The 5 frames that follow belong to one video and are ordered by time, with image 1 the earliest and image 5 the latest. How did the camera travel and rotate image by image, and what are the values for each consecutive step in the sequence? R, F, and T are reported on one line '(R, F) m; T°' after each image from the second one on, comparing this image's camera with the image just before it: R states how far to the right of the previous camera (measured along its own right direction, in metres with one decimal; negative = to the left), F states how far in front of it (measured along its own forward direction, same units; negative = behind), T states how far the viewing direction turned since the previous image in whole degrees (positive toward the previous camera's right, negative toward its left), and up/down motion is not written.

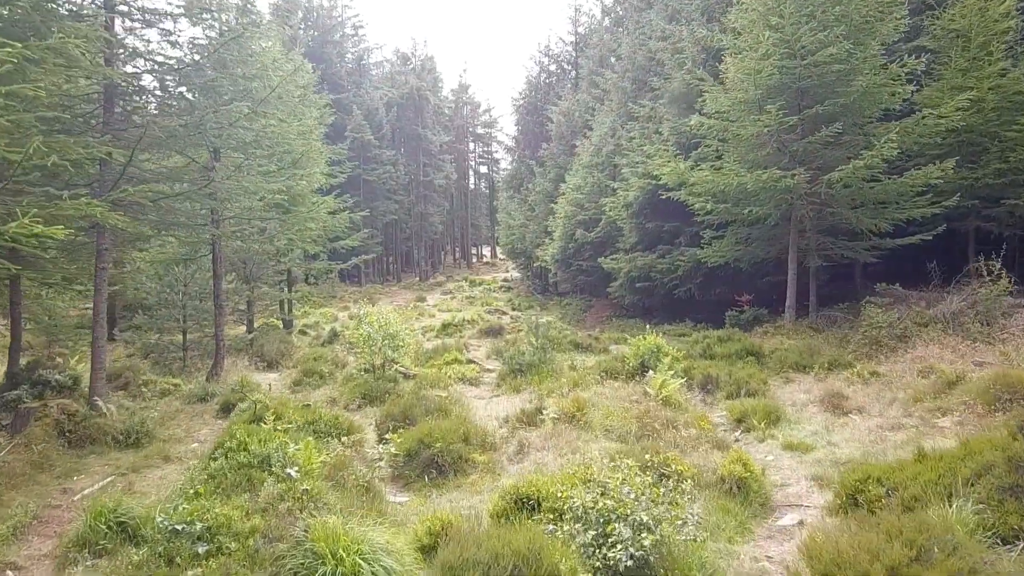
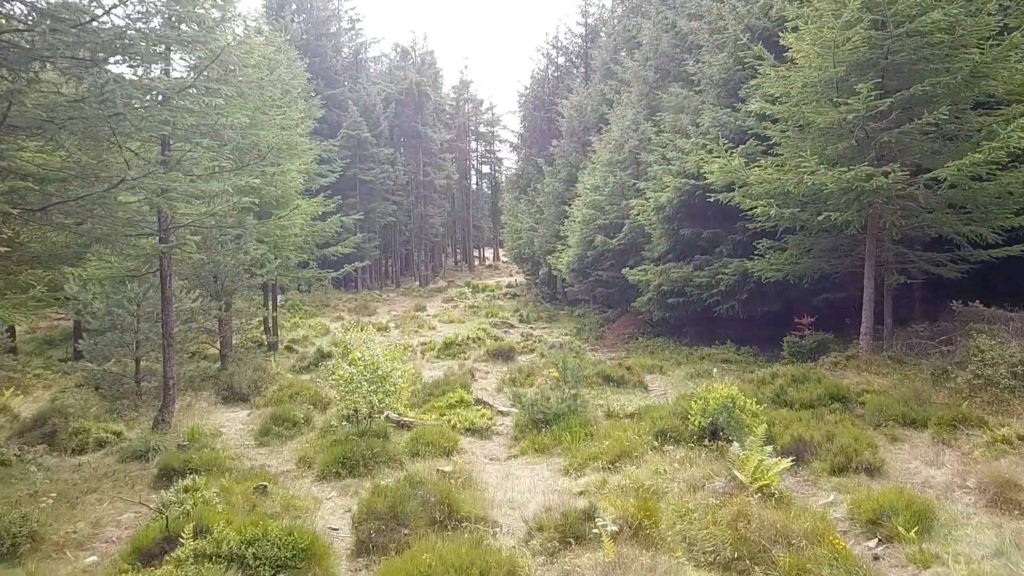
(-0.4, +2.3) m; 0°
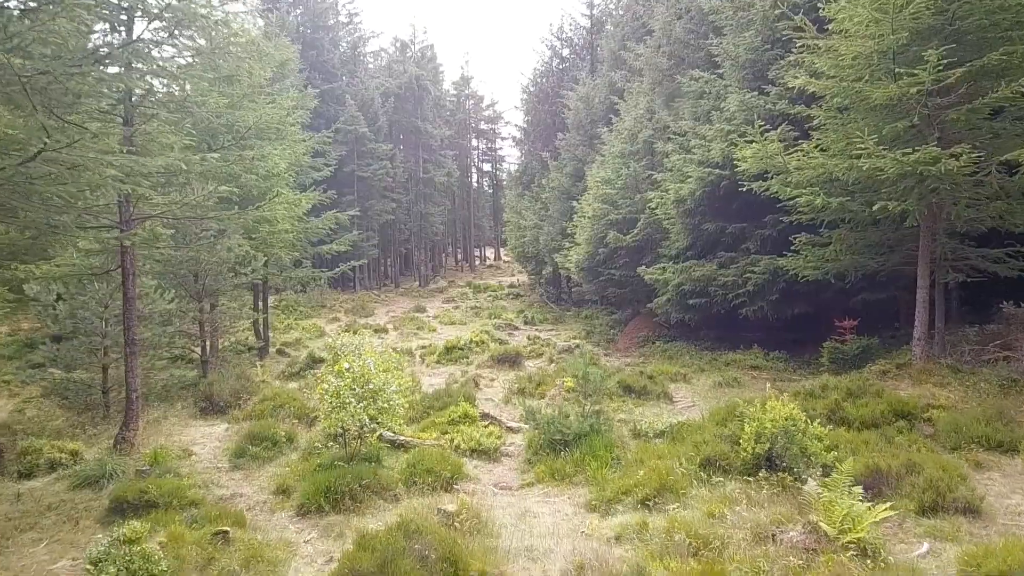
(-0.2, +1.2) m; 0°
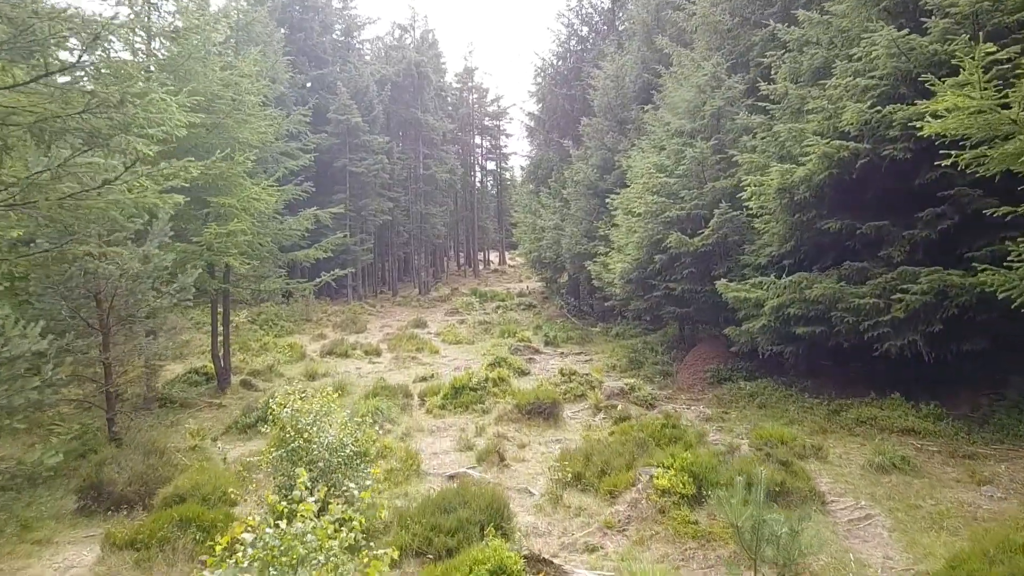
(-0.8, +3.9) m; 0°
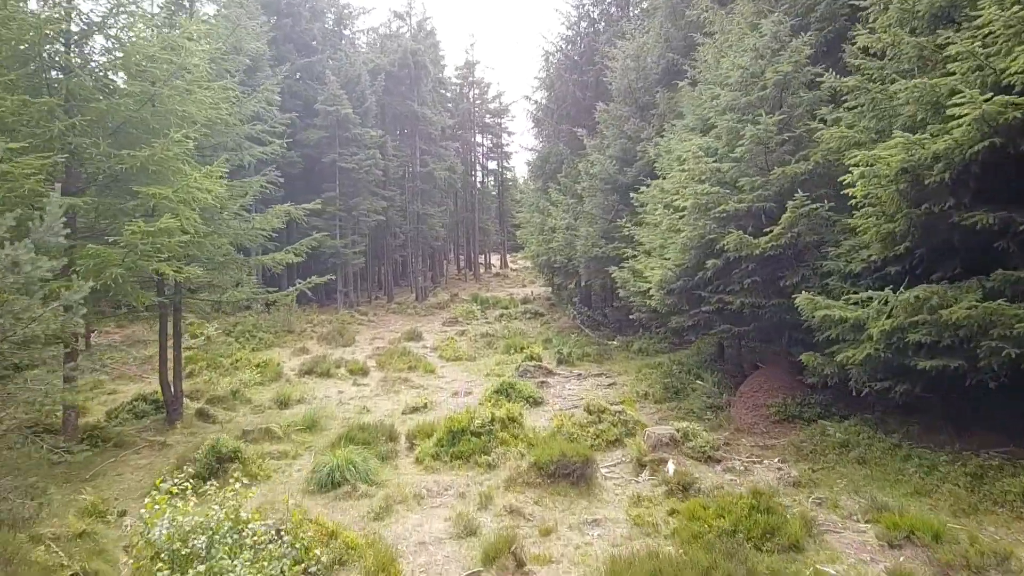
(-0.3, +2.6) m; 0°
